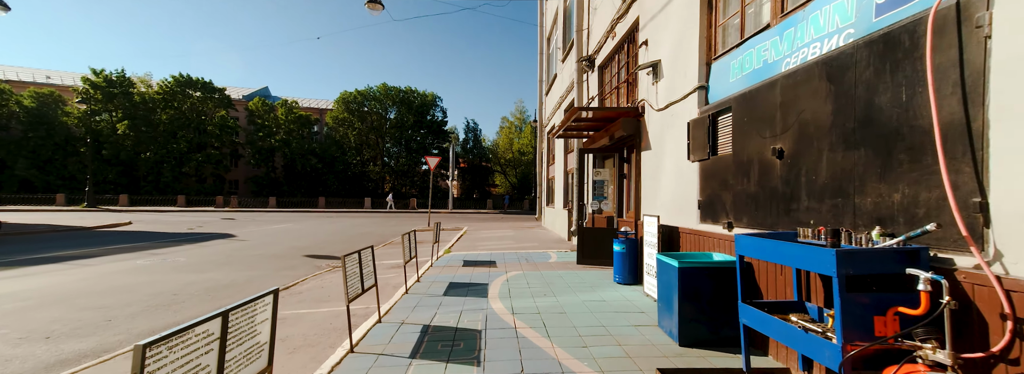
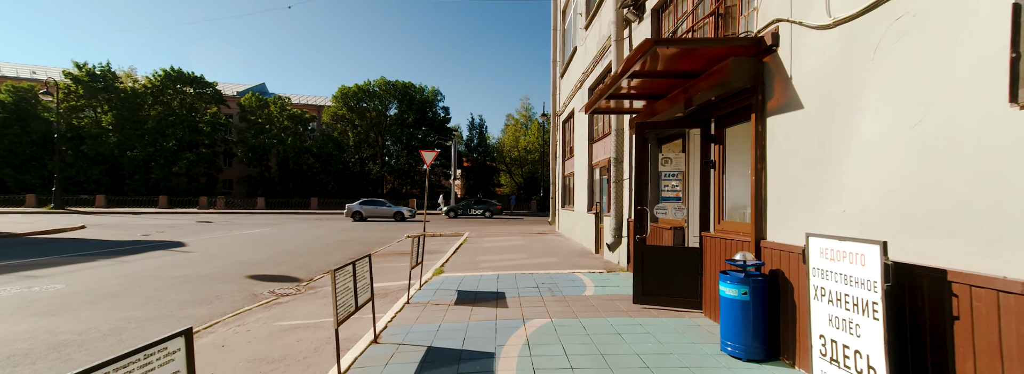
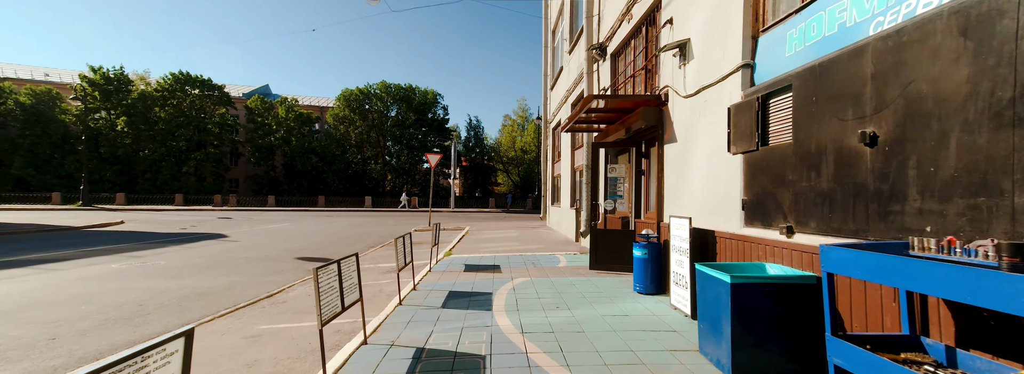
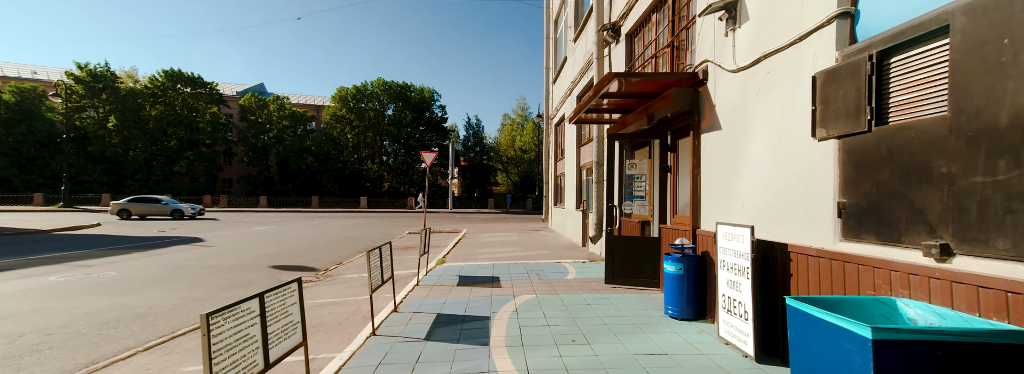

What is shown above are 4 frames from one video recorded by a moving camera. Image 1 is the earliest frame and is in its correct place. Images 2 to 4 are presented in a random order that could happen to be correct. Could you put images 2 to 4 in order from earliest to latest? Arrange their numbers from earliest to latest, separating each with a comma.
3, 4, 2
